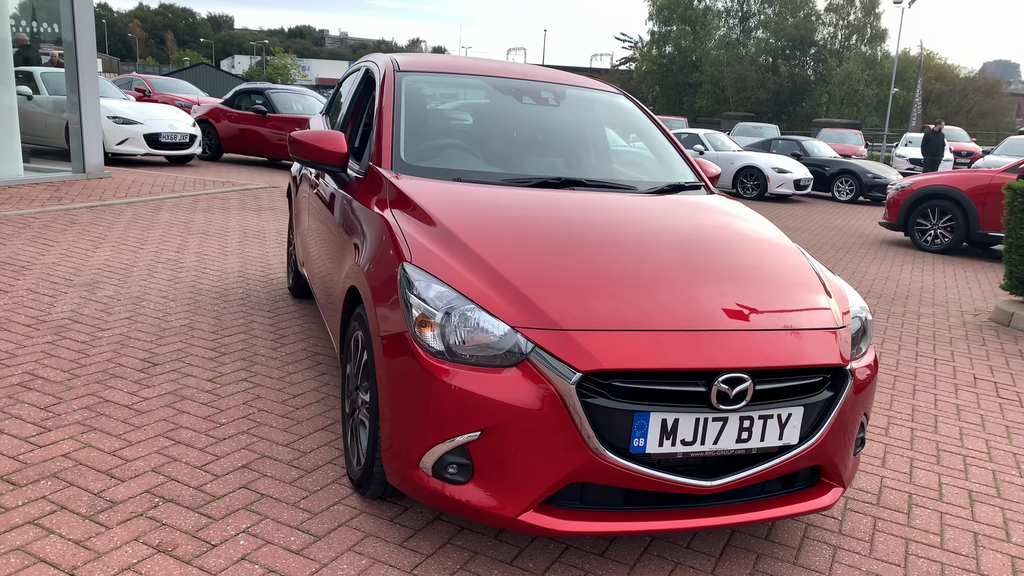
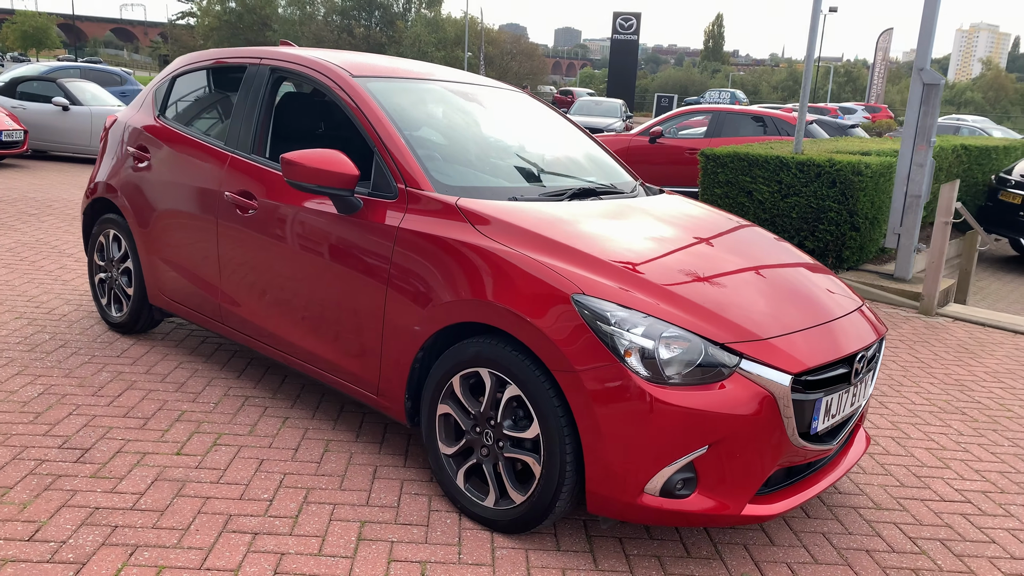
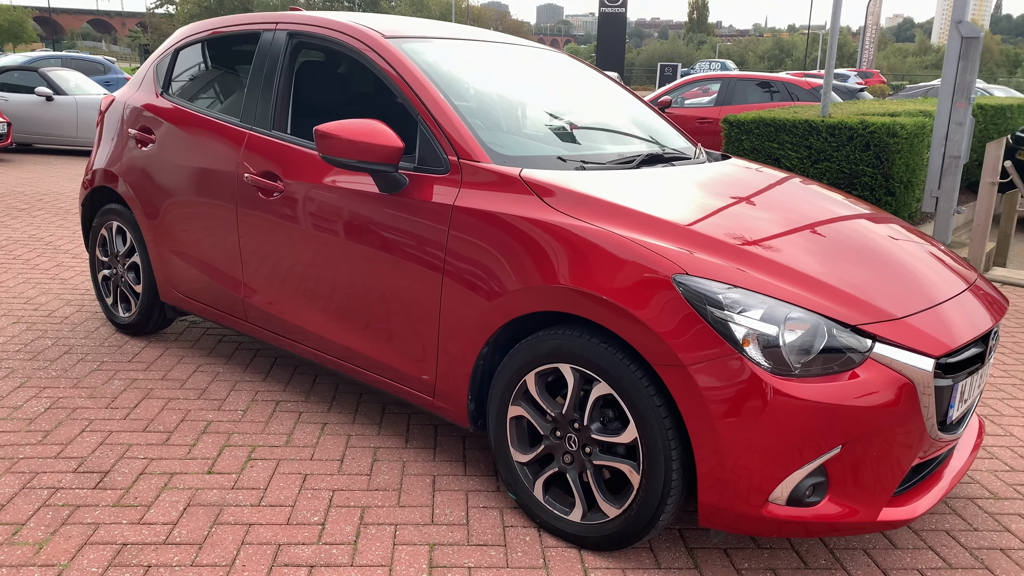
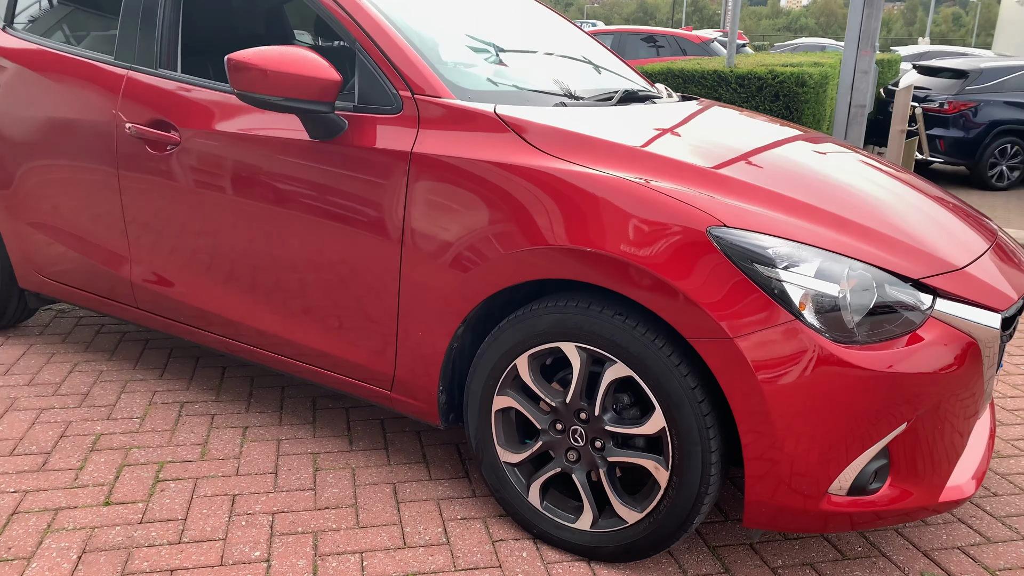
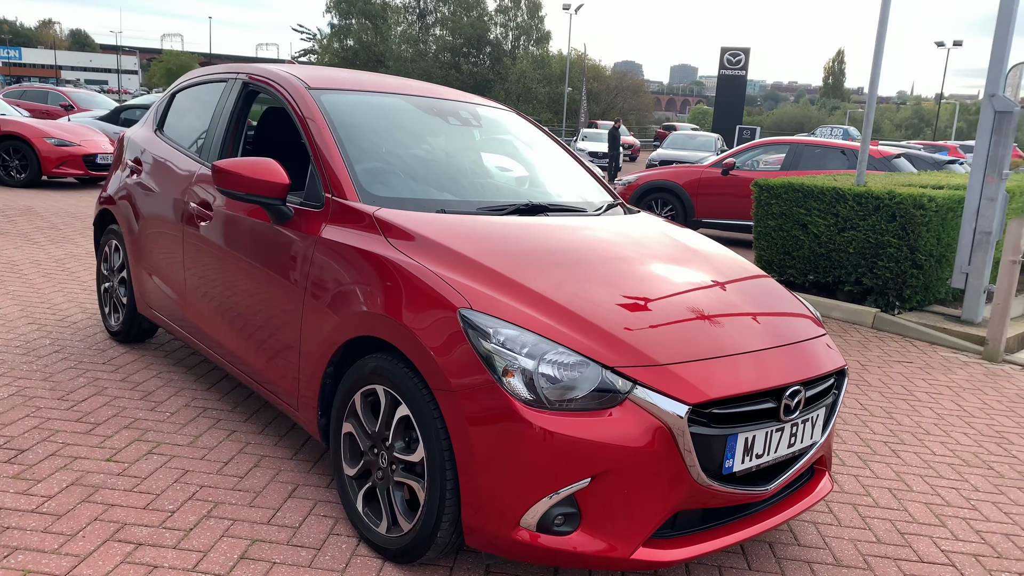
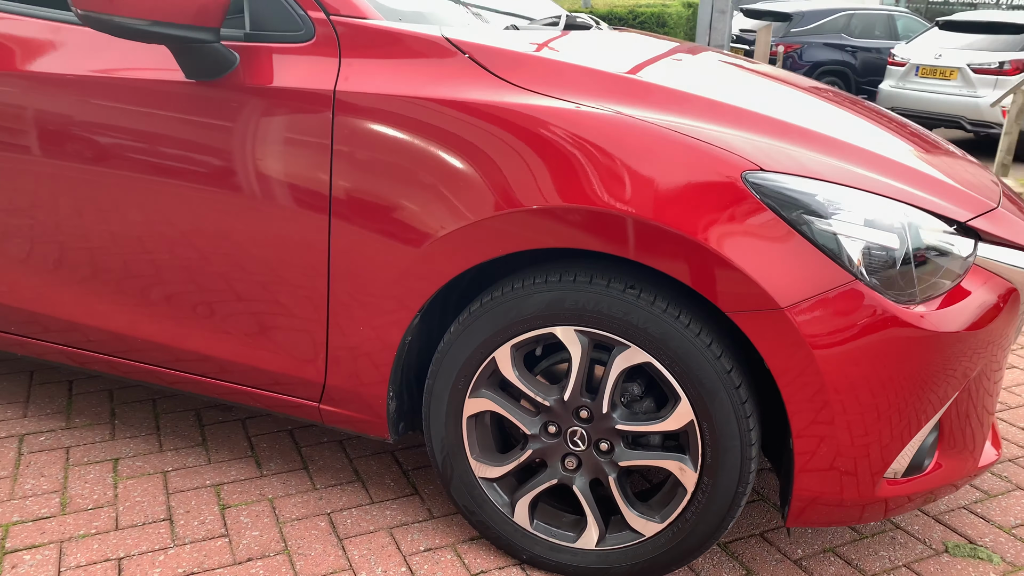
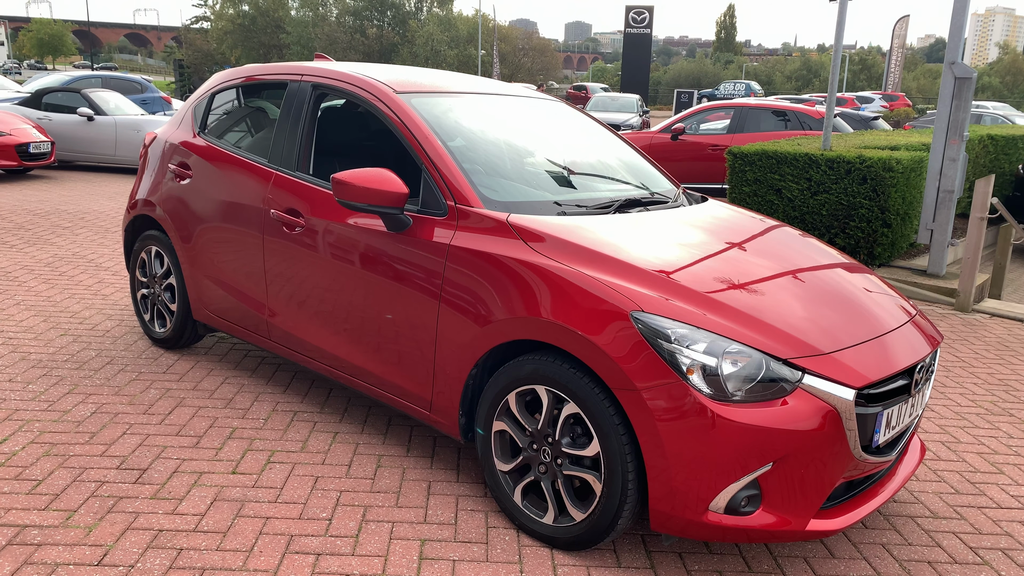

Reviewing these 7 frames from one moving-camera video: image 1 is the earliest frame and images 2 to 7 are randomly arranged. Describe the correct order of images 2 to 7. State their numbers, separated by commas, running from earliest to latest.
5, 2, 7, 3, 4, 6
